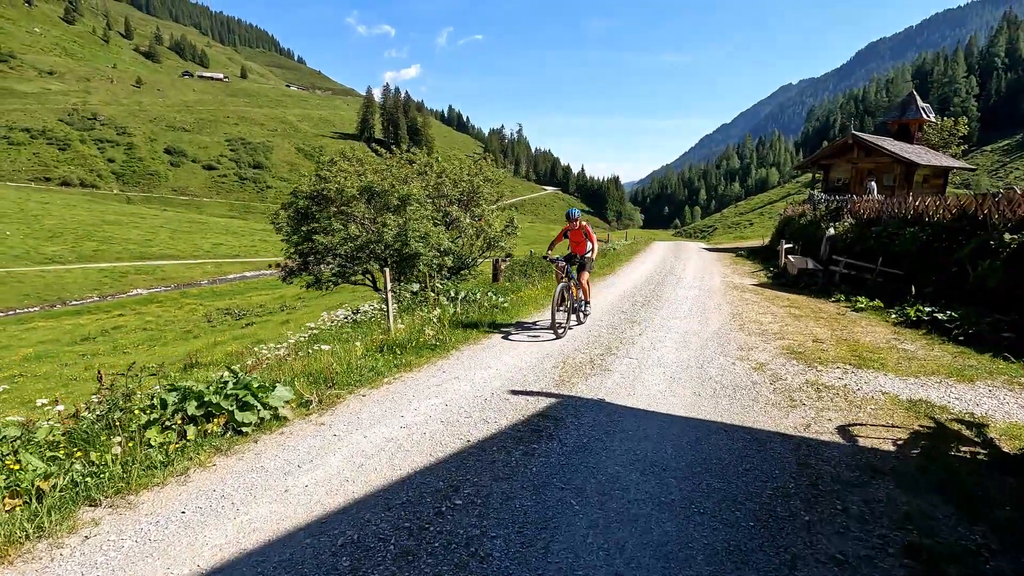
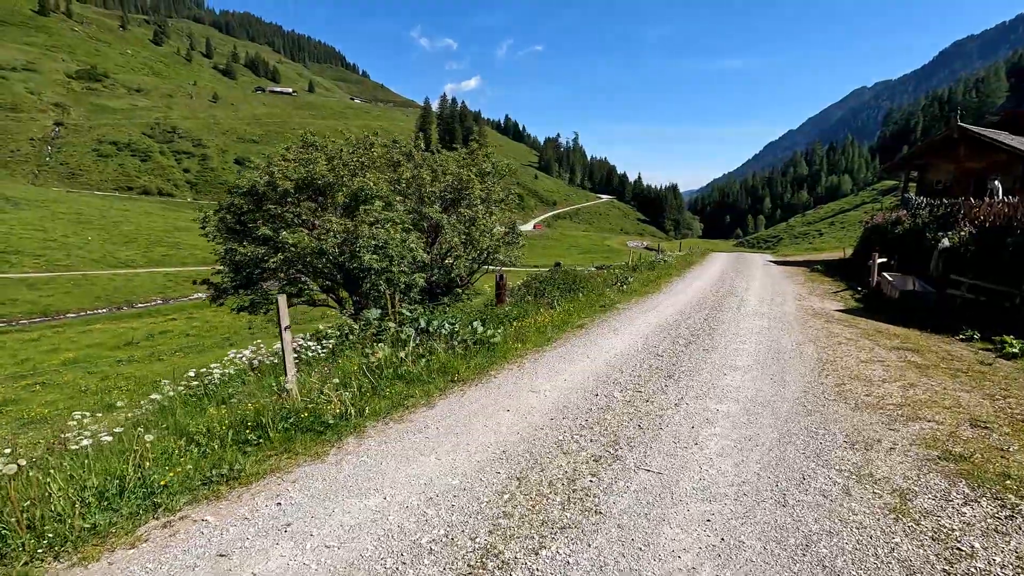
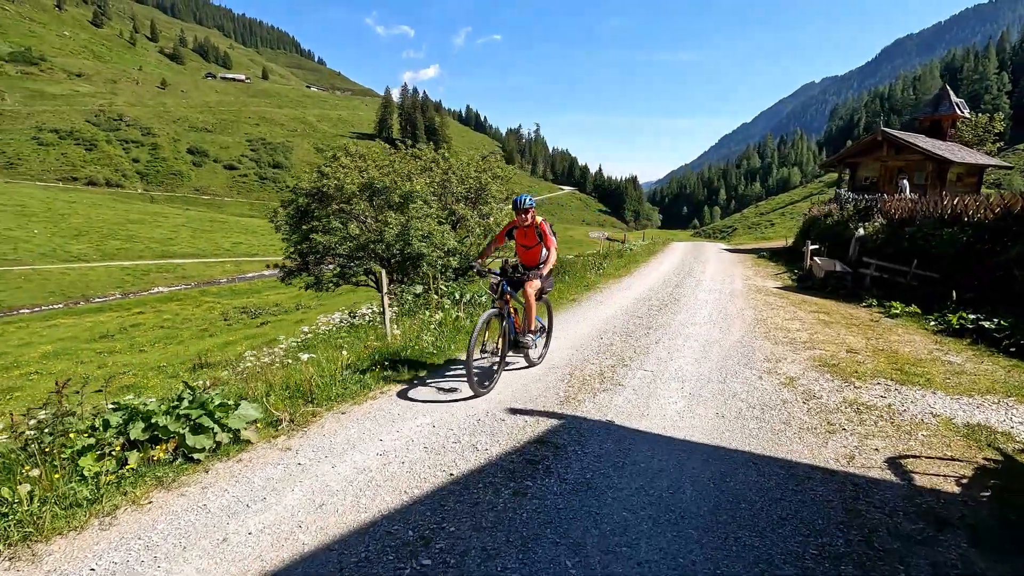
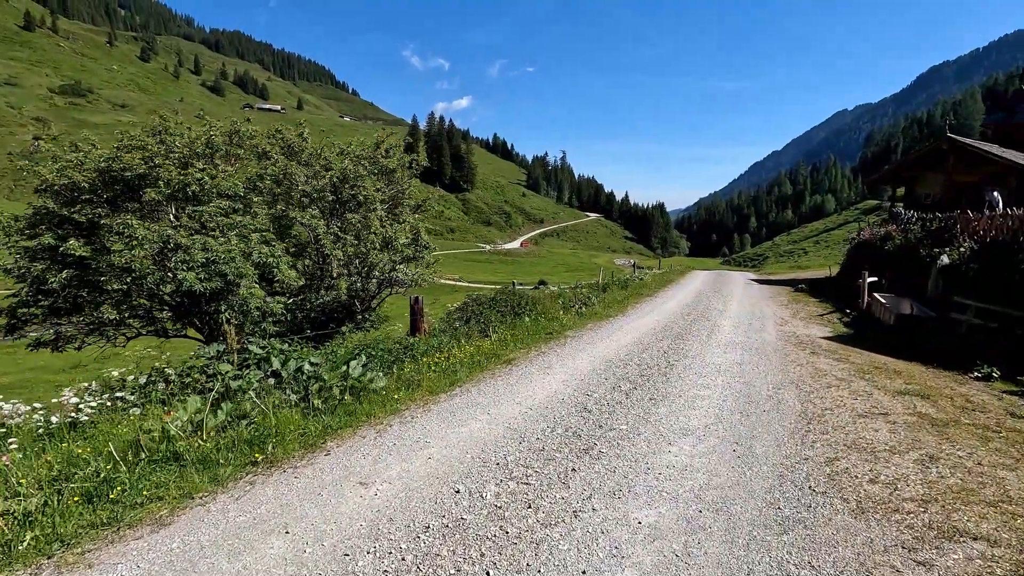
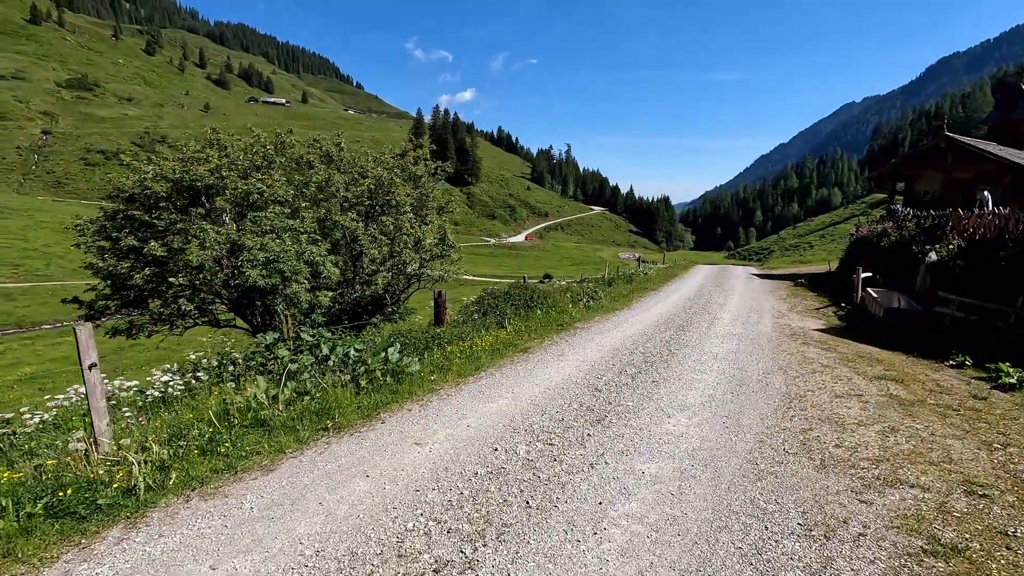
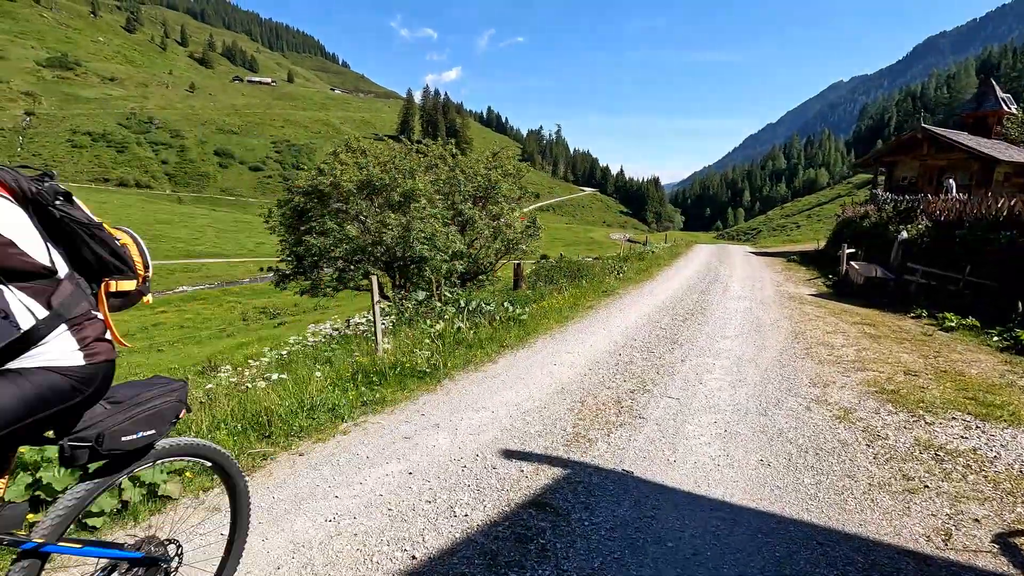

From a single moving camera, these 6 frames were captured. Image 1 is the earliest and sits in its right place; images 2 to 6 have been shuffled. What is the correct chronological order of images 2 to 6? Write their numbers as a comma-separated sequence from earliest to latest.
3, 6, 2, 5, 4
